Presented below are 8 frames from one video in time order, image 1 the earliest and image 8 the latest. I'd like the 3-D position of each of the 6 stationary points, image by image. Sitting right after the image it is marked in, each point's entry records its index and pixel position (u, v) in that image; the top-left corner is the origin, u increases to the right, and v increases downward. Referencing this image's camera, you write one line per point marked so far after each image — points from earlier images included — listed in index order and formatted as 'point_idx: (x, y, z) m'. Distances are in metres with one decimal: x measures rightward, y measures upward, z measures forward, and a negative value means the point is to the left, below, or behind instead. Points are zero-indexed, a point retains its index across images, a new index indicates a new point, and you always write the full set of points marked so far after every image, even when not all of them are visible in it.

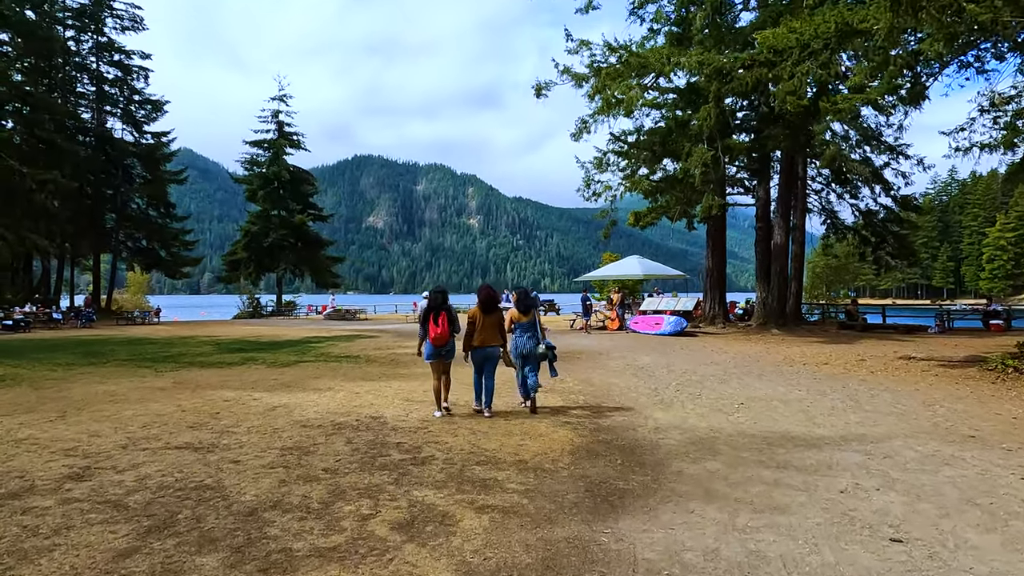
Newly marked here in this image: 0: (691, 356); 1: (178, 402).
0: (+3.7, -1.4, +13.5) m
1: (-3.9, -1.3, +7.7) m
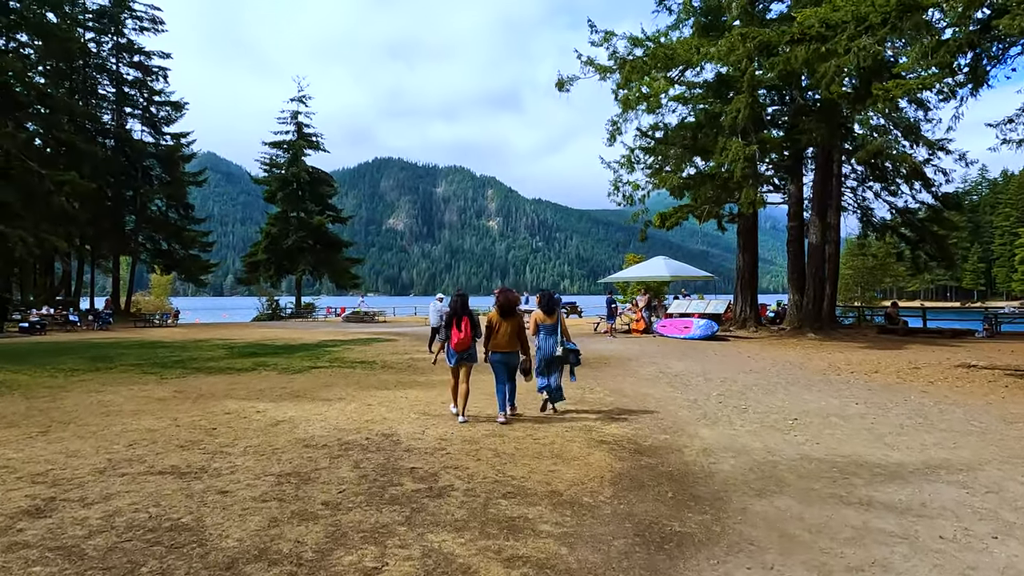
0: (+4.1, -1.5, +12.7) m
1: (-3.6, -1.3, +7.0) m
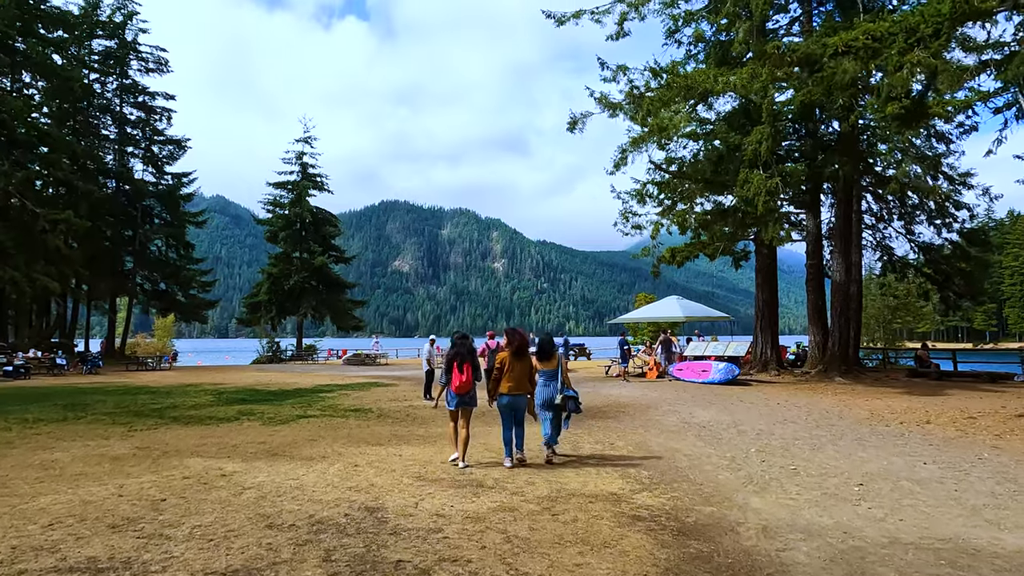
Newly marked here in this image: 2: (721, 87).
0: (+4.3, -2.2, +11.5) m
1: (-3.5, -1.7, +6.0) m
2: (+5.4, +5.3, +17.3) m
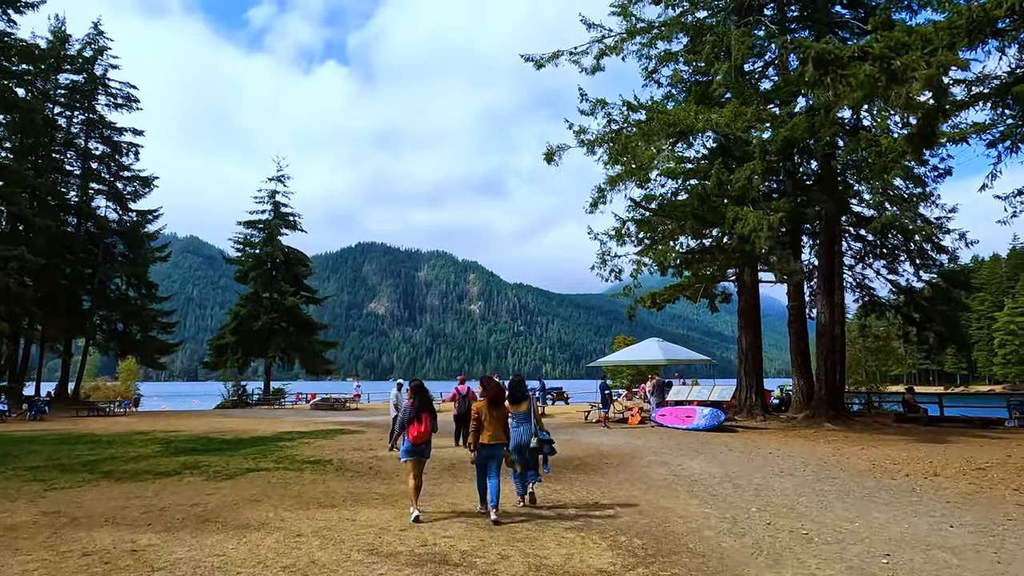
0: (+3.8, -2.8, +10.6) m
1: (-3.7, -2.0, +4.9) m
2: (+4.8, +4.2, +16.9) m
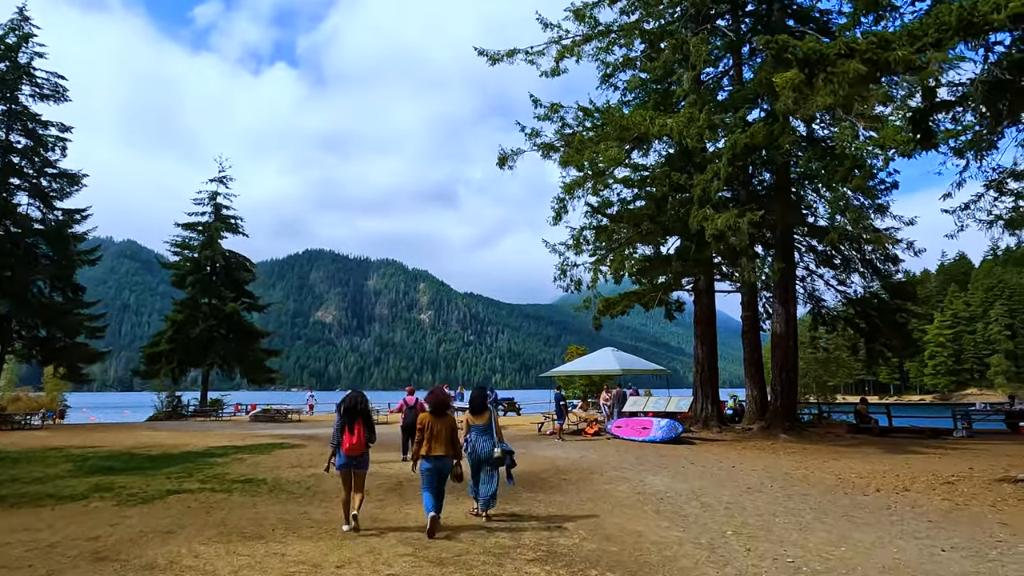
0: (+3.1, -2.9, +10.1) m
1: (-4.0, -1.9, +3.8) m
2: (+3.7, +4.0, +16.6) m
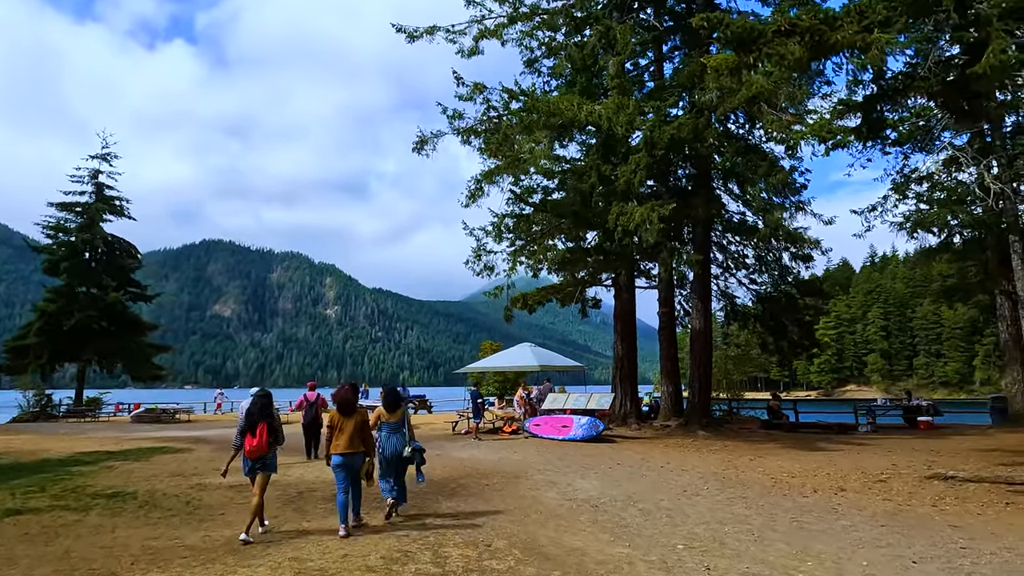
0: (+2.0, -2.8, +9.5) m
1: (-4.2, -1.7, +2.3) m
2: (+1.8, +4.2, +16.0) m
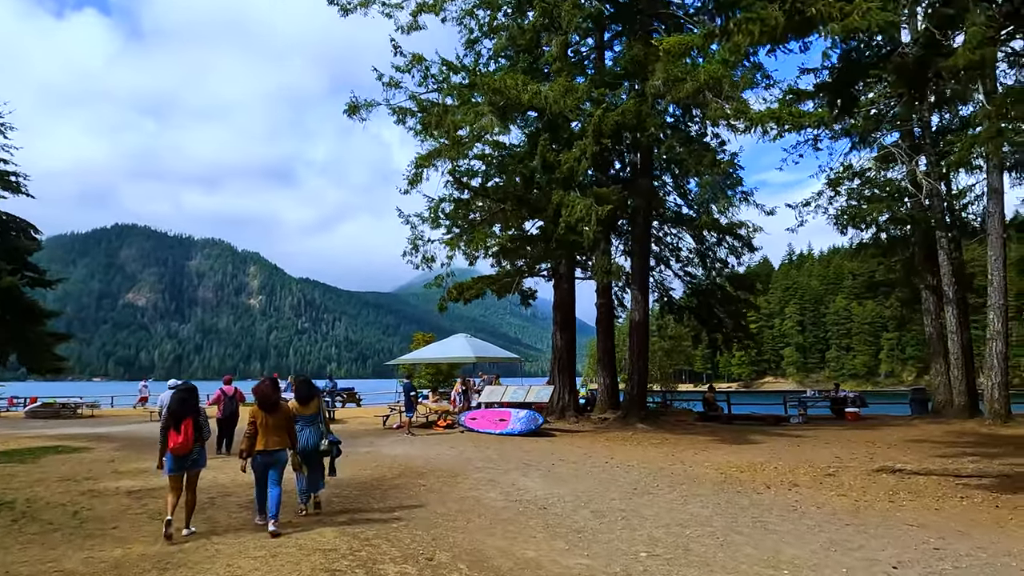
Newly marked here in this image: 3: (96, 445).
0: (+1.1, -2.6, +9.0) m
1: (-4.2, -1.5, +1.2) m
2: (+0.4, +4.5, +15.3) m
3: (-9.4, -3.5, +15.0) m
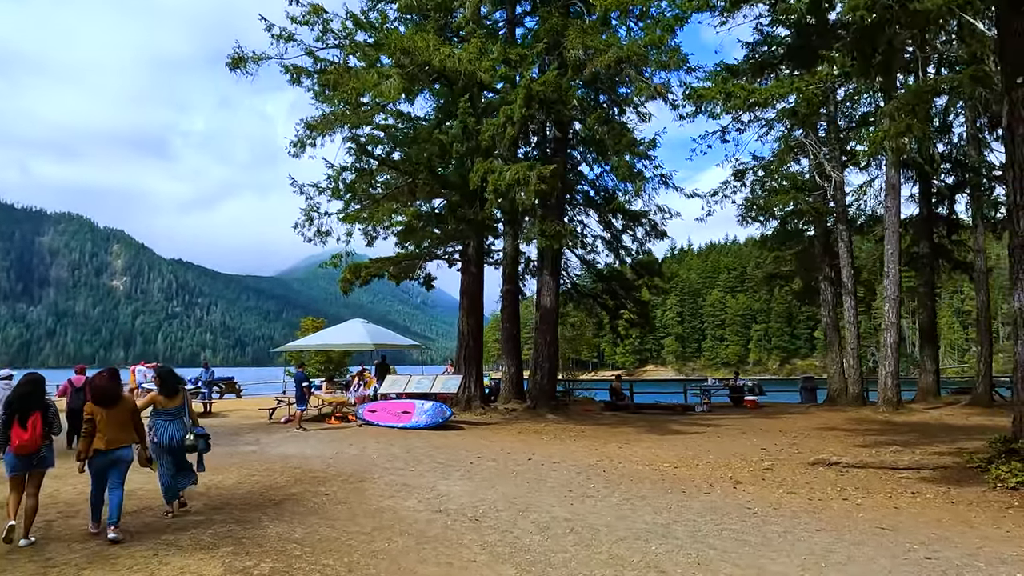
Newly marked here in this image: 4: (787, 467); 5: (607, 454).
0: (+0.2, -2.3, +8.0) m
1: (-3.8, -1.3, -0.6) m
2: (-1.5, +4.8, +14.0) m
3: (-11.2, -2.9, +12.2) m
4: (+3.6, -2.3, +8.7) m
5: (+1.5, -2.5, +10.2) m
